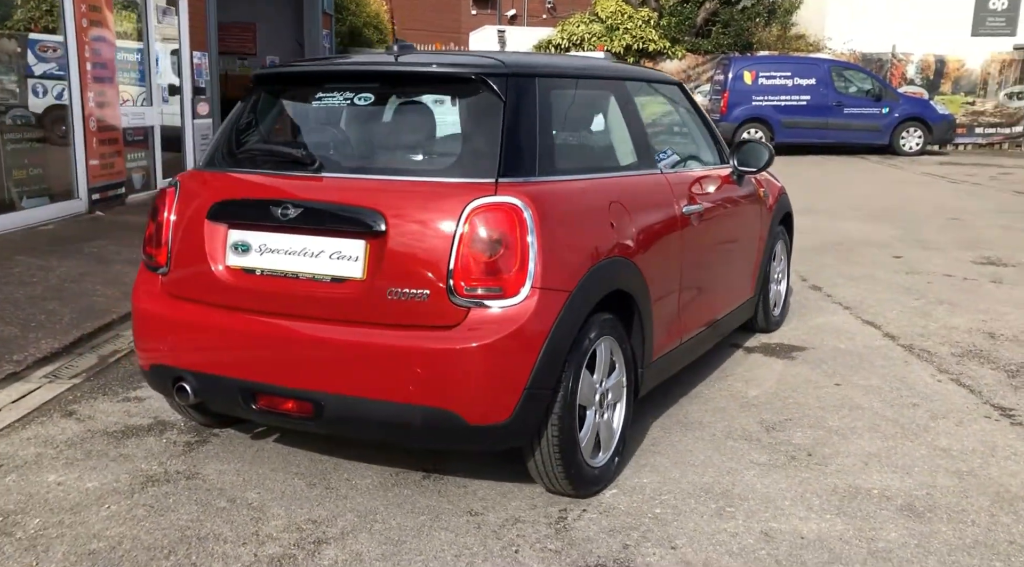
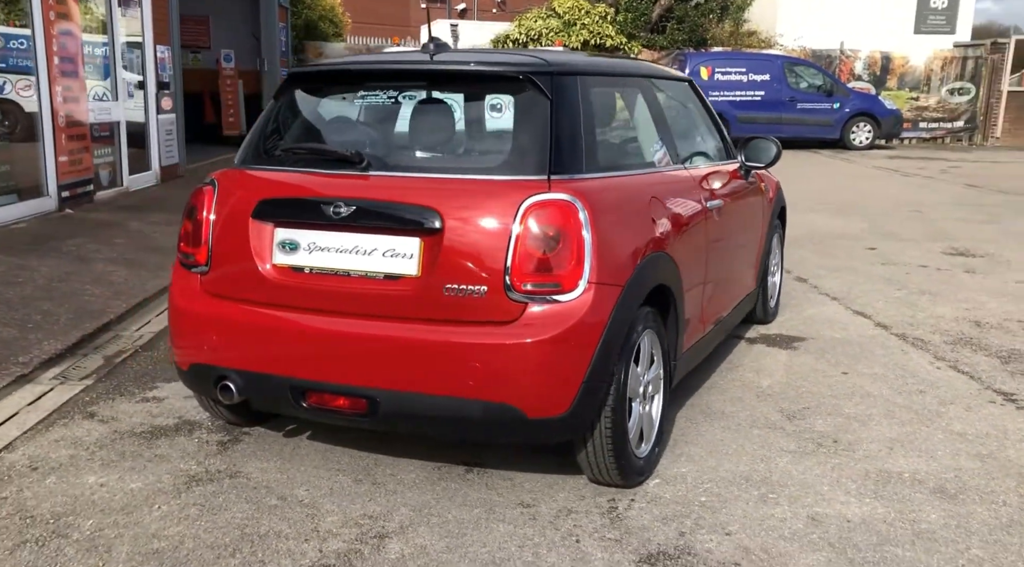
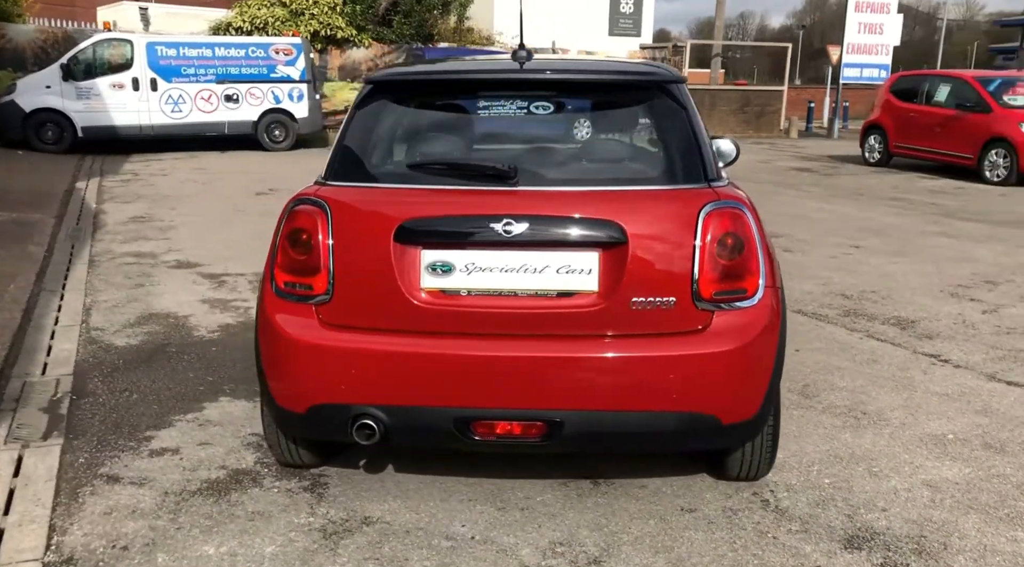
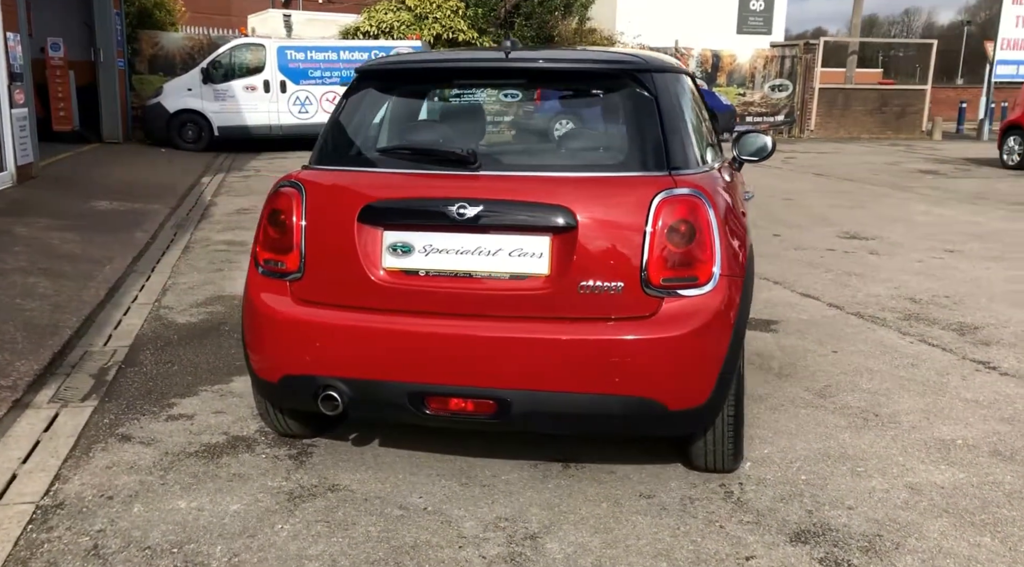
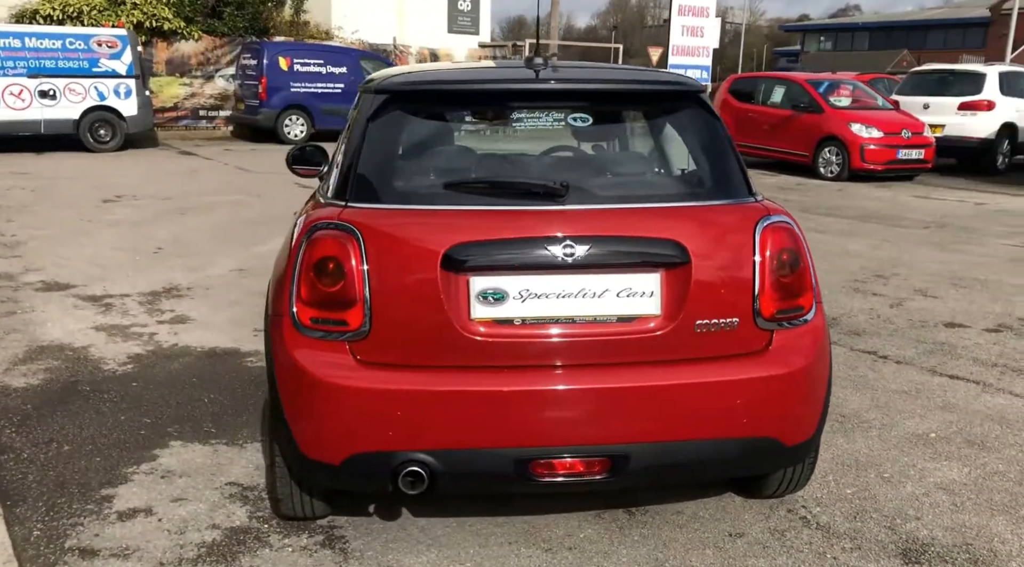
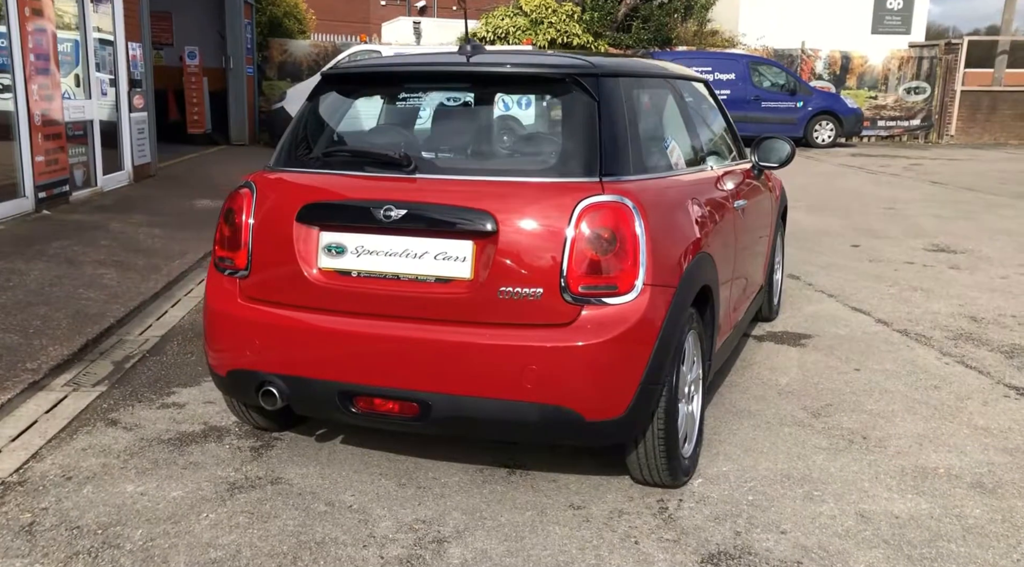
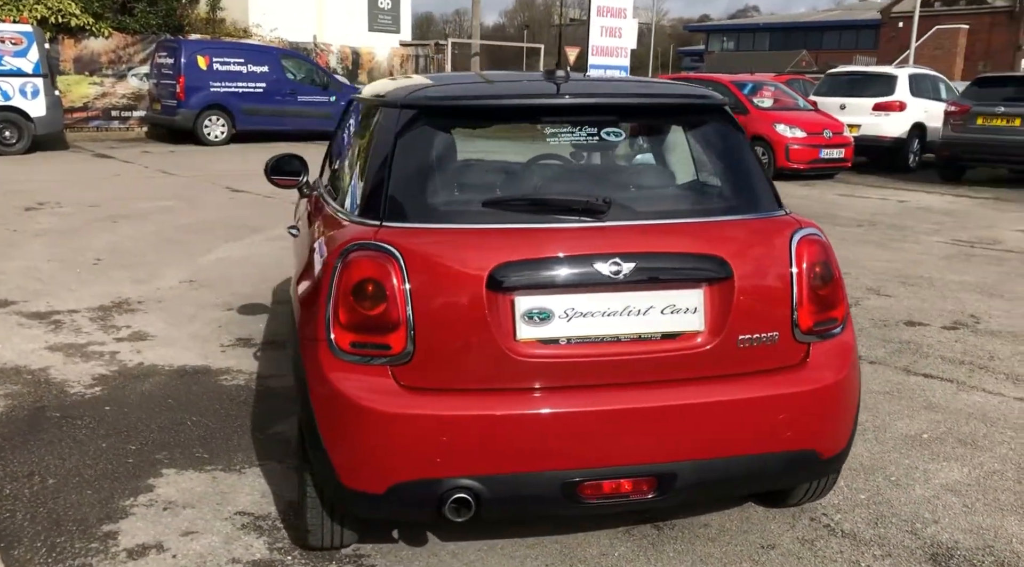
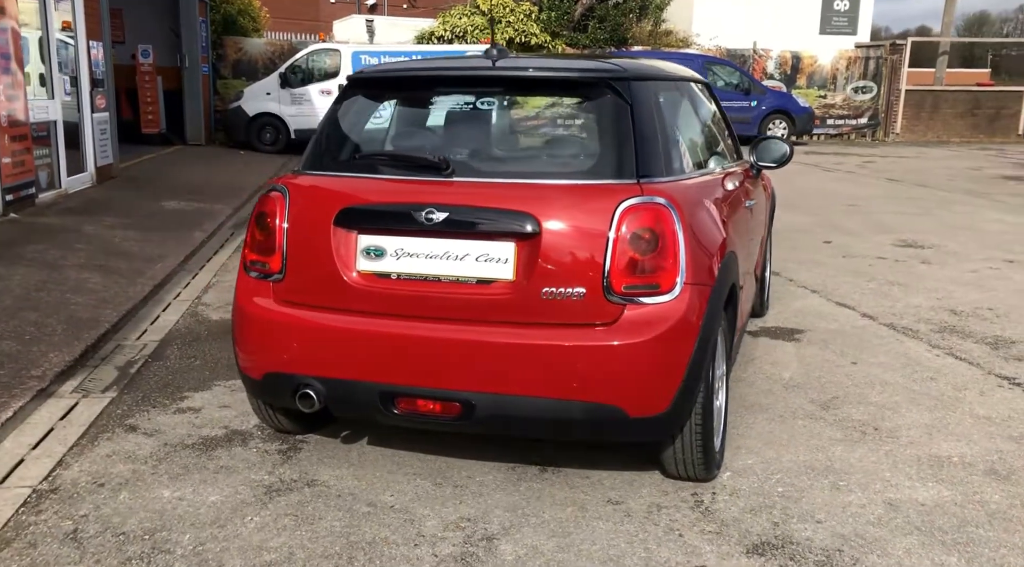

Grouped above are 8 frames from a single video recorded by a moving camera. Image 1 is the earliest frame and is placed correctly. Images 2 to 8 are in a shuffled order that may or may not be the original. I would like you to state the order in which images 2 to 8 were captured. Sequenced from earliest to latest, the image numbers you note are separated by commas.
2, 6, 8, 4, 3, 5, 7
